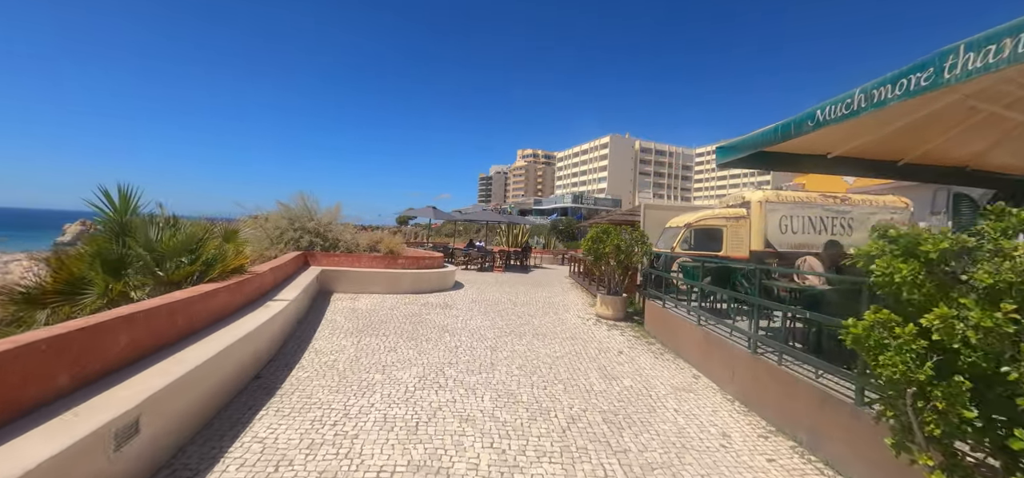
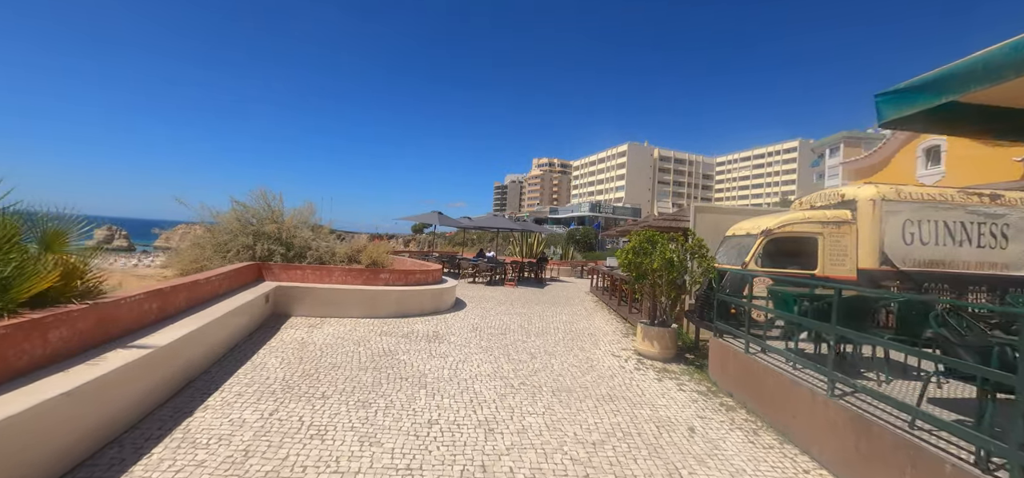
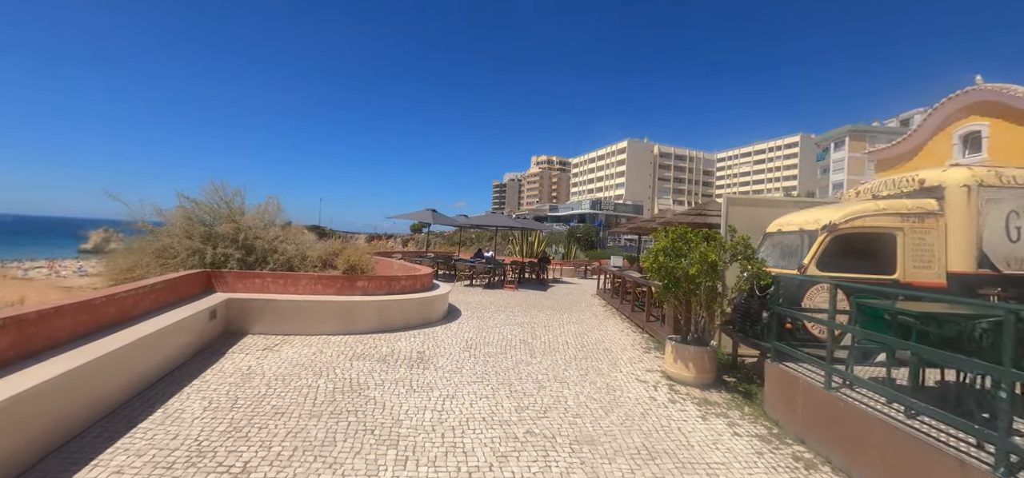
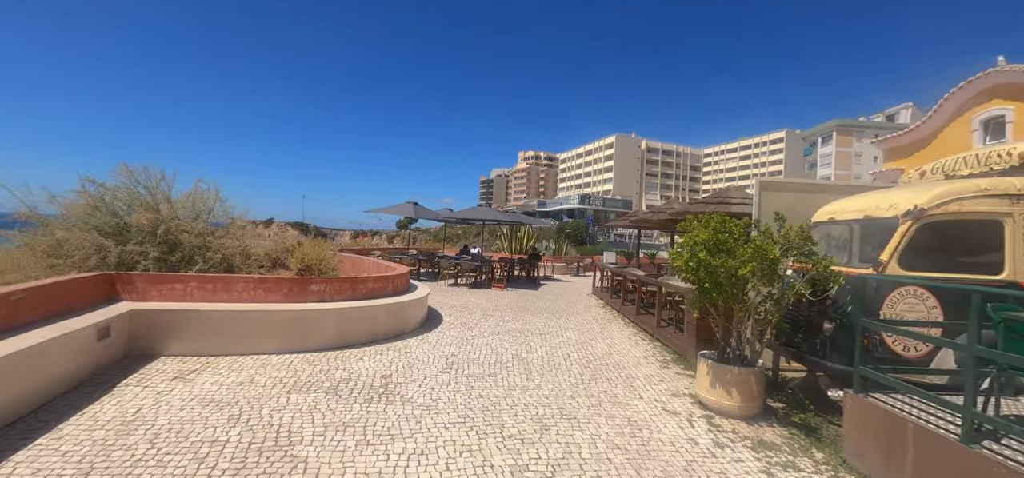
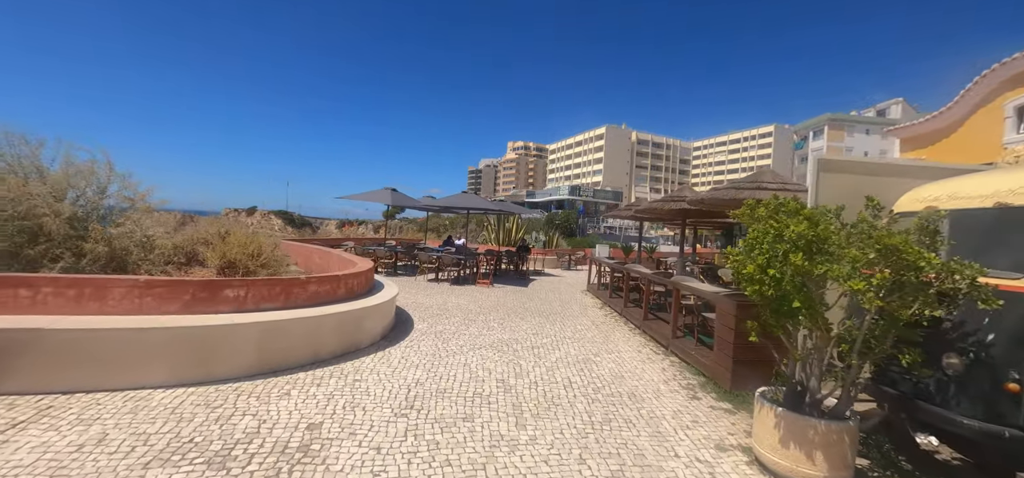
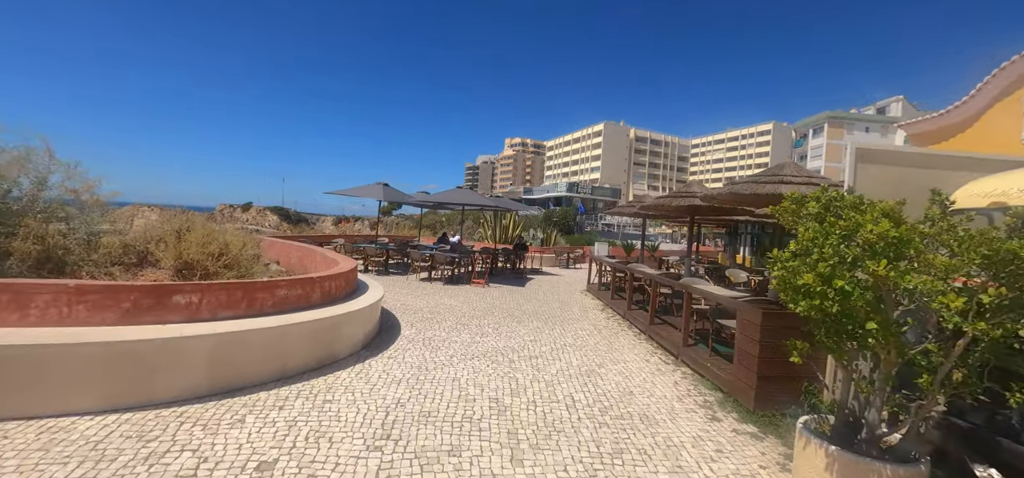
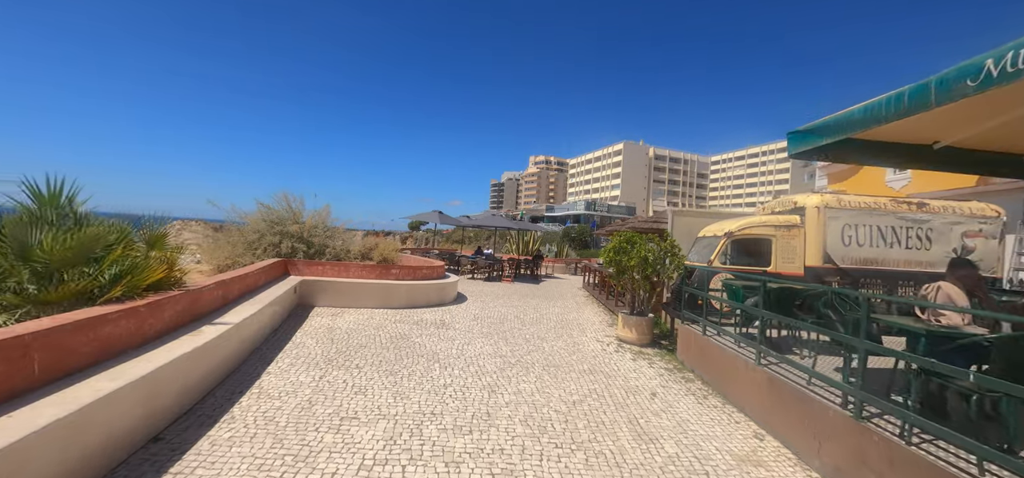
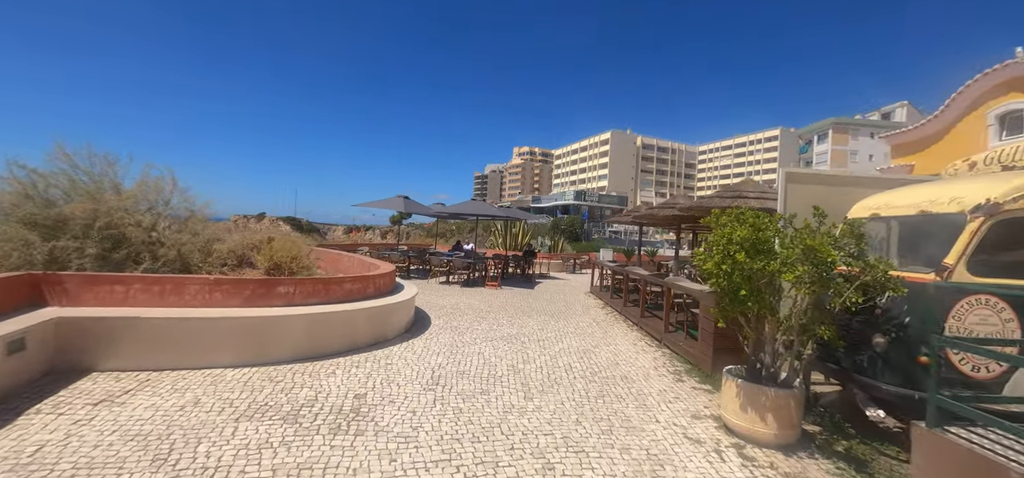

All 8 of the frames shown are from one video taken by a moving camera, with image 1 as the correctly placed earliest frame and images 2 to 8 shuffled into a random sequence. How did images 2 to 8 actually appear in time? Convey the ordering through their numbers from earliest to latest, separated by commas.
7, 2, 3, 4, 8, 5, 6
